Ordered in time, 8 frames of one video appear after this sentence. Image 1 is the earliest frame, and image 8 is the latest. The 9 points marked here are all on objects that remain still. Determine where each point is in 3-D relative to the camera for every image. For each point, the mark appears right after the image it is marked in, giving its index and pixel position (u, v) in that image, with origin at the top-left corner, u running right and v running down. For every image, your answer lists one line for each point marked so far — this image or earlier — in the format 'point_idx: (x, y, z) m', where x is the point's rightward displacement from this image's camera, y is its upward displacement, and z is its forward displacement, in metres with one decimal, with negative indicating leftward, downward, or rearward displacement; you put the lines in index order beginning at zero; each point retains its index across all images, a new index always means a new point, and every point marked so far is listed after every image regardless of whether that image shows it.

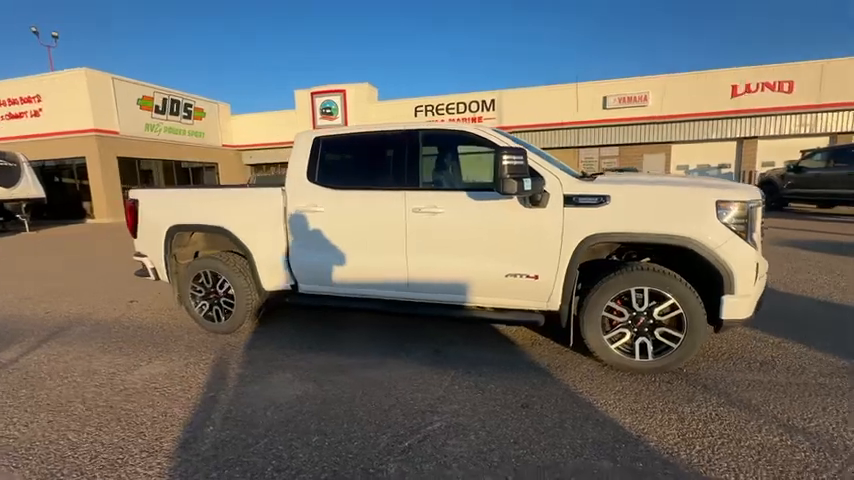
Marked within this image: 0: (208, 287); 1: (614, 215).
0: (-2.5, -0.5, +4.4) m
1: (+1.5, +0.2, +3.1) m
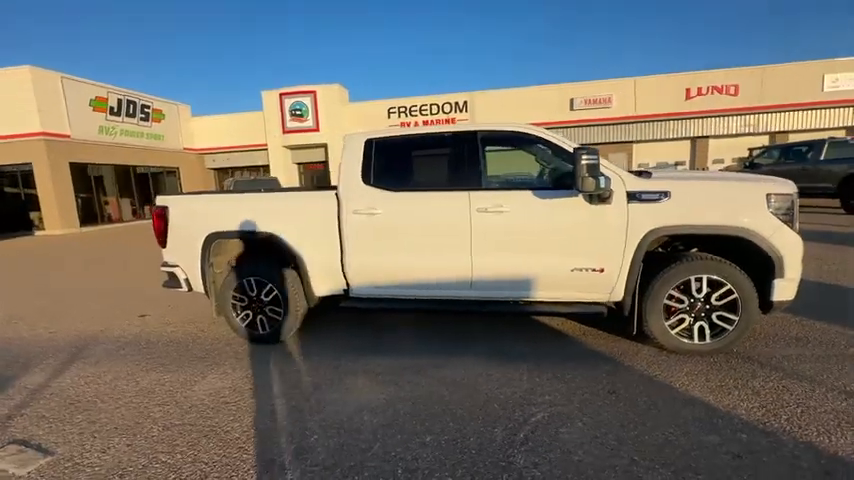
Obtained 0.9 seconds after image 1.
0: (-1.9, -0.6, +4.2) m
1: (+2.2, +0.3, +3.3) m
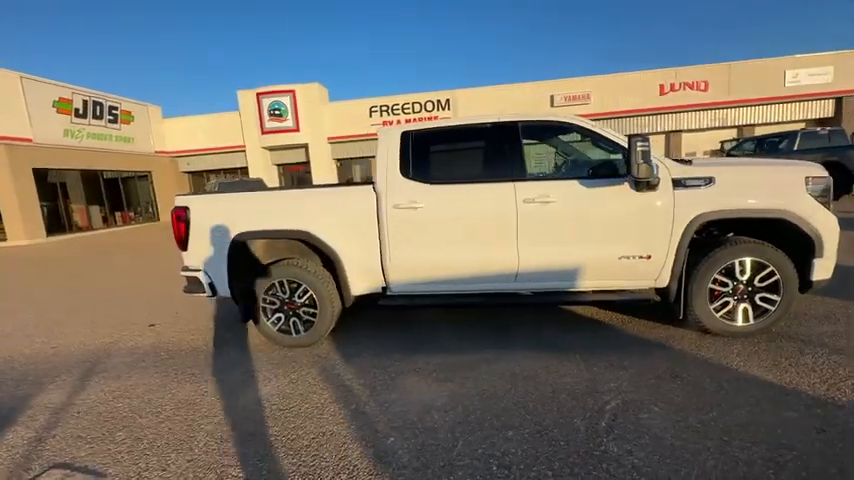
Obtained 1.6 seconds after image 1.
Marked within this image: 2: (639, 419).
0: (-1.5, -0.6, +4.0) m
1: (+2.6, +0.4, +3.4) m
2: (+1.4, -1.2, +2.6) m
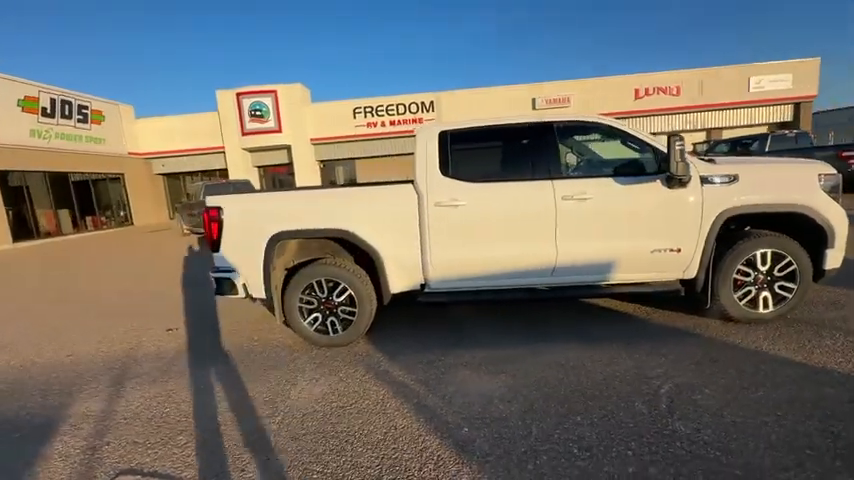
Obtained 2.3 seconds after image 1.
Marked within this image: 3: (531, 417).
0: (-1.1, -0.6, +4.0) m
1: (+3.0, +0.5, +3.7) m
2: (+1.9, -1.1, +2.7) m
3: (+0.7, -1.2, +2.7) m
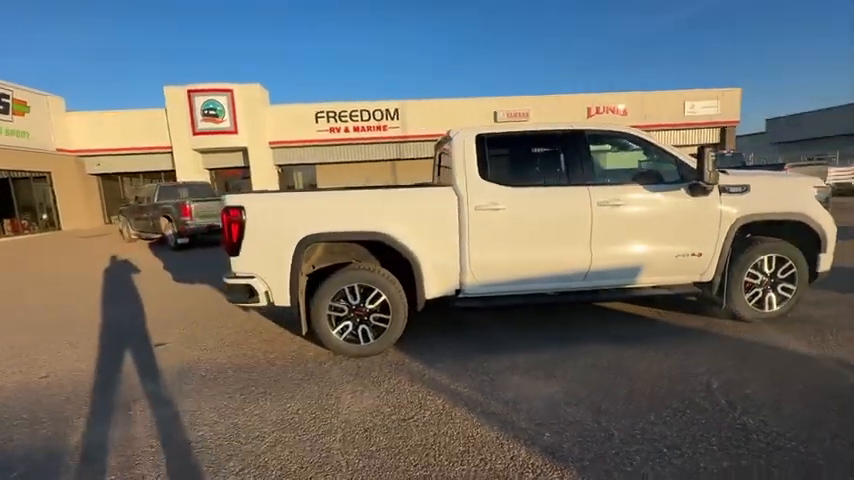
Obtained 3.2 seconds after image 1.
0: (-0.7, -0.6, +3.8) m
1: (+3.4, +0.4, +4.0) m
2: (+2.4, -1.2, +2.9) m
3: (+1.2, -1.2, +2.7) m
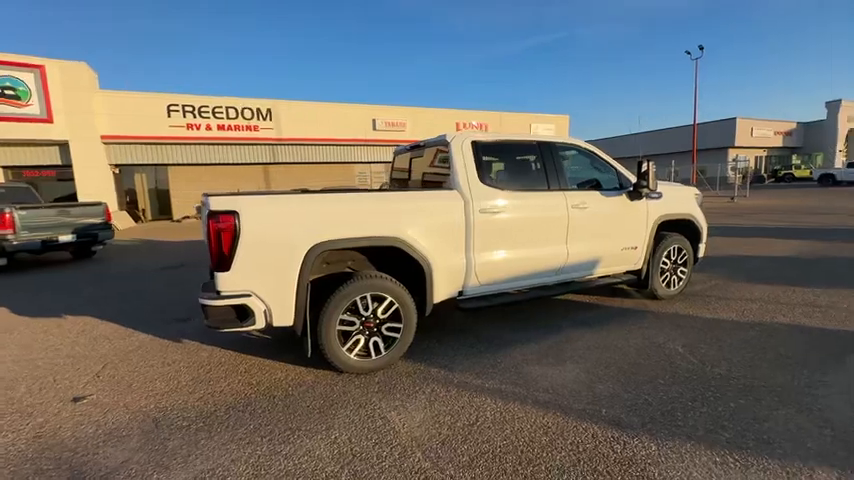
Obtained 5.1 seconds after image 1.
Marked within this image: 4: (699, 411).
0: (-0.6, -0.7, +3.5) m
1: (+3.2, +0.5, +5.1) m
2: (+2.7, -1.1, +3.8) m
3: (+1.7, -1.2, +3.2) m
4: (+2.0, -1.3, +2.8) m
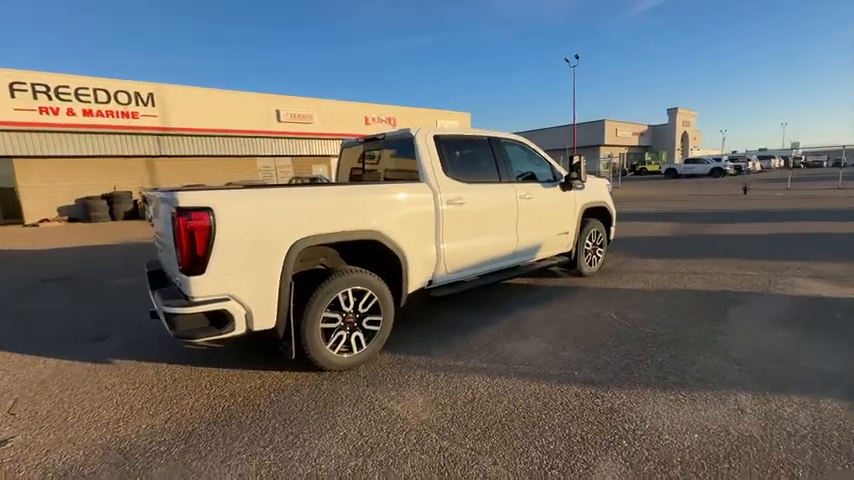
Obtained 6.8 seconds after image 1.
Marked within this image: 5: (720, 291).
0: (-0.8, -0.6, +3.4) m
1: (+2.4, +0.7, +5.9) m
2: (+2.4, -0.9, +4.5) m
3: (+1.6, -1.1, +3.7) m
4: (+1.9, -1.1, +3.4) m
5: (+4.0, -0.7, +5.3) m
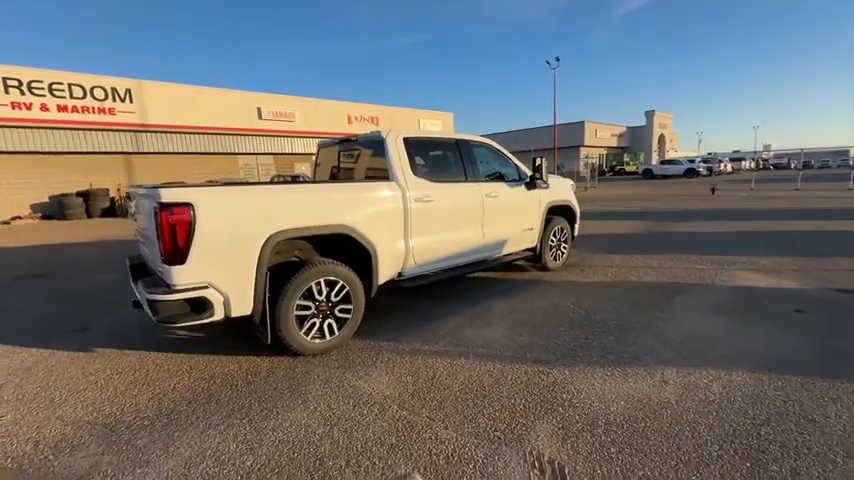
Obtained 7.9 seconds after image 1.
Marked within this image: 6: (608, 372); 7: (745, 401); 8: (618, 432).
0: (-1.1, -0.6, +3.7) m
1: (+2.0, +0.8, +6.3) m
2: (+2.0, -0.8, +4.9) m
3: (+1.2, -1.0, +4.0) m
4: (+1.6, -1.0, +3.8) m
5: (+3.6, -0.6, +5.8) m
6: (+1.5, -1.1, +3.3) m
7: (+2.3, -1.2, +2.8) m
8: (+1.3, -1.3, +2.6) m
